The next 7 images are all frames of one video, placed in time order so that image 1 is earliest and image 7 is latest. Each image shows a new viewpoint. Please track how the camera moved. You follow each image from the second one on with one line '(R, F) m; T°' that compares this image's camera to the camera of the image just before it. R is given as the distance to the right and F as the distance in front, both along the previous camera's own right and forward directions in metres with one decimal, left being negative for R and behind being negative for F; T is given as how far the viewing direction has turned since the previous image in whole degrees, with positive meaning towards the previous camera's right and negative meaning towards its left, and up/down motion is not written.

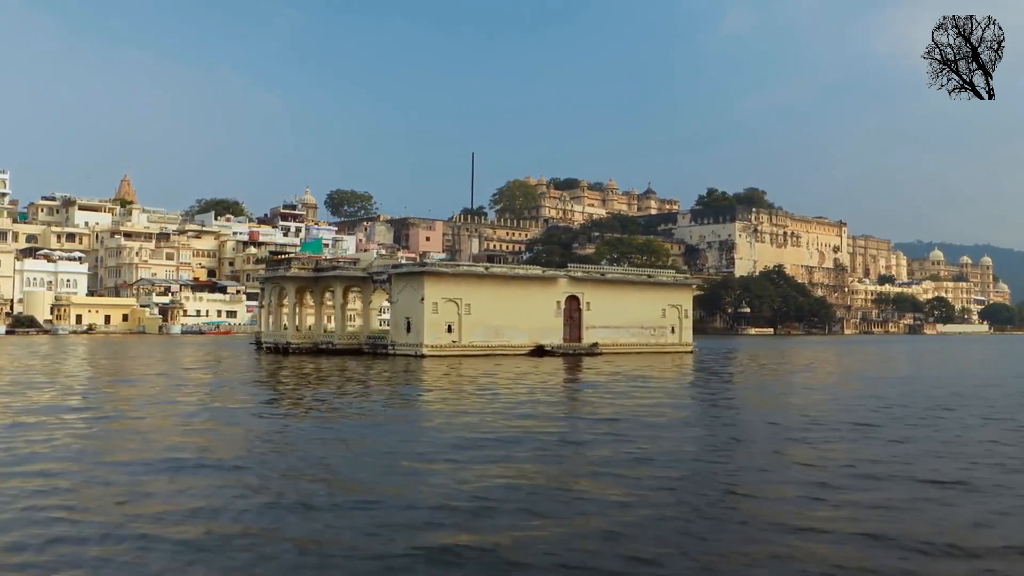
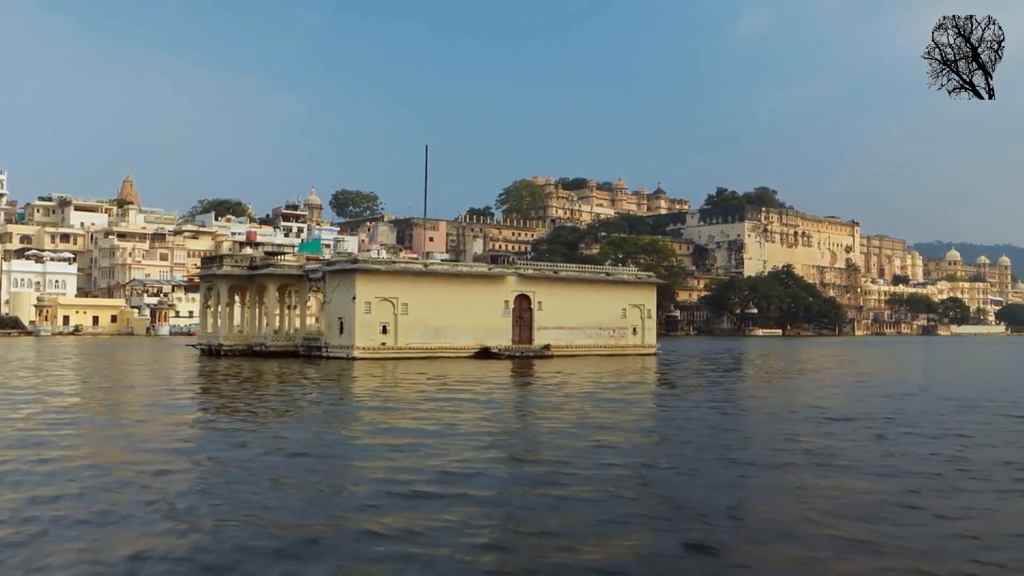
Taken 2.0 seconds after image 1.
(+1.7, +1.4) m; -1°
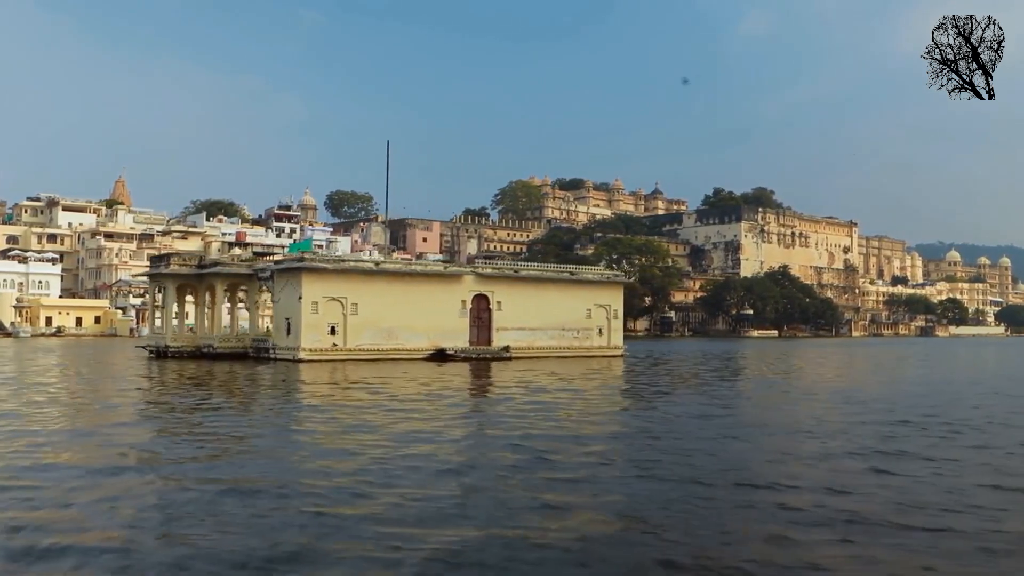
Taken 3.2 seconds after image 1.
(+1.0, +0.7) m; 0°
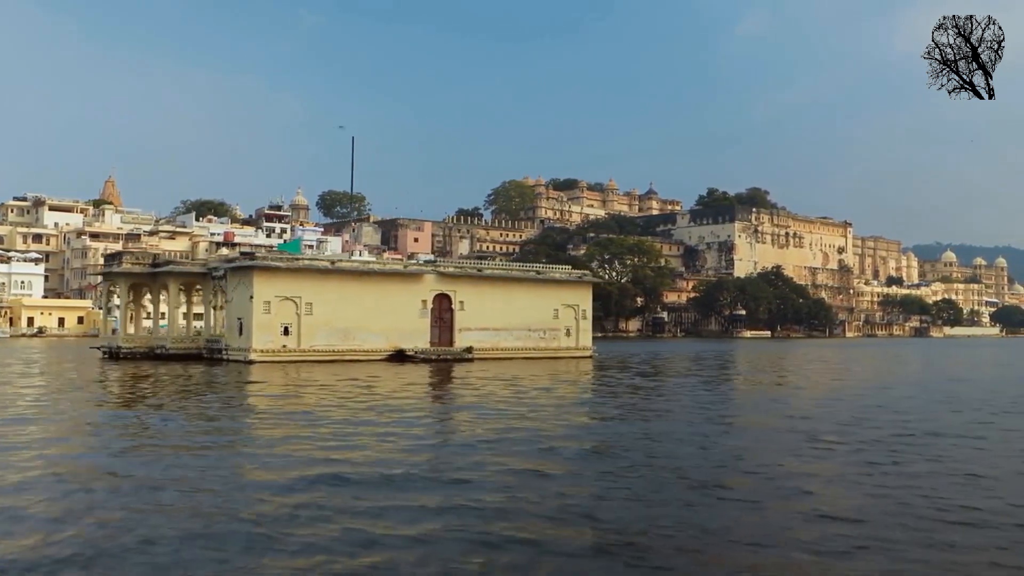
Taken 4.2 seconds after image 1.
(+0.8, +0.5) m; 0°
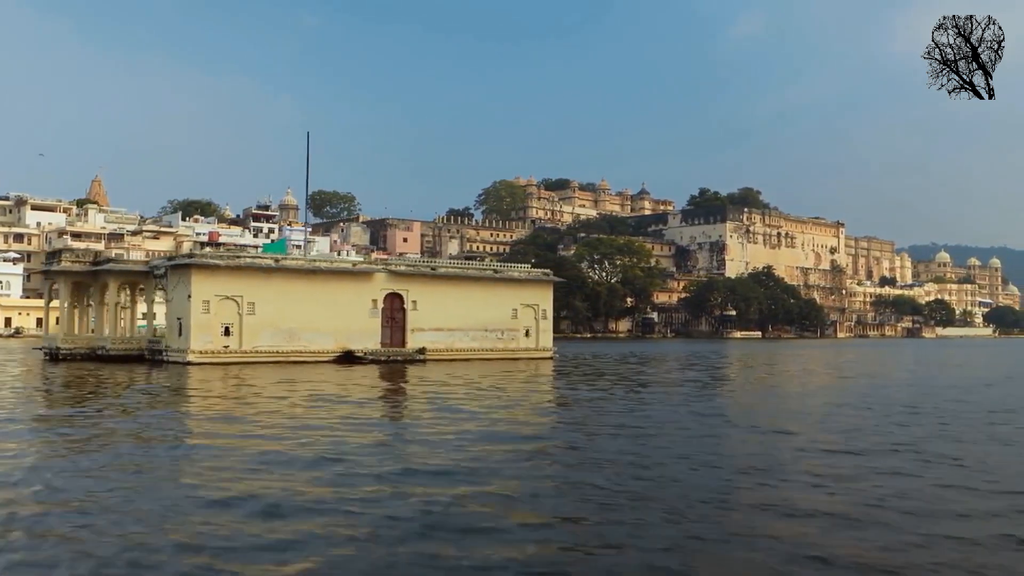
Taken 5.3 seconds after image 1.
(+0.9, +0.7) m; 0°
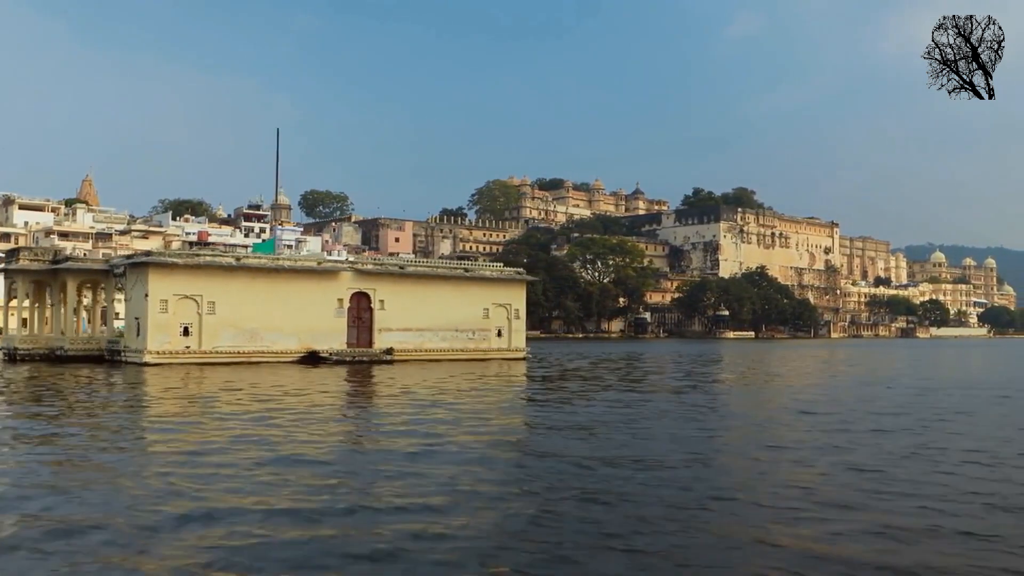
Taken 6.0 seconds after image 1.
(+0.6, +0.4) m; 0°
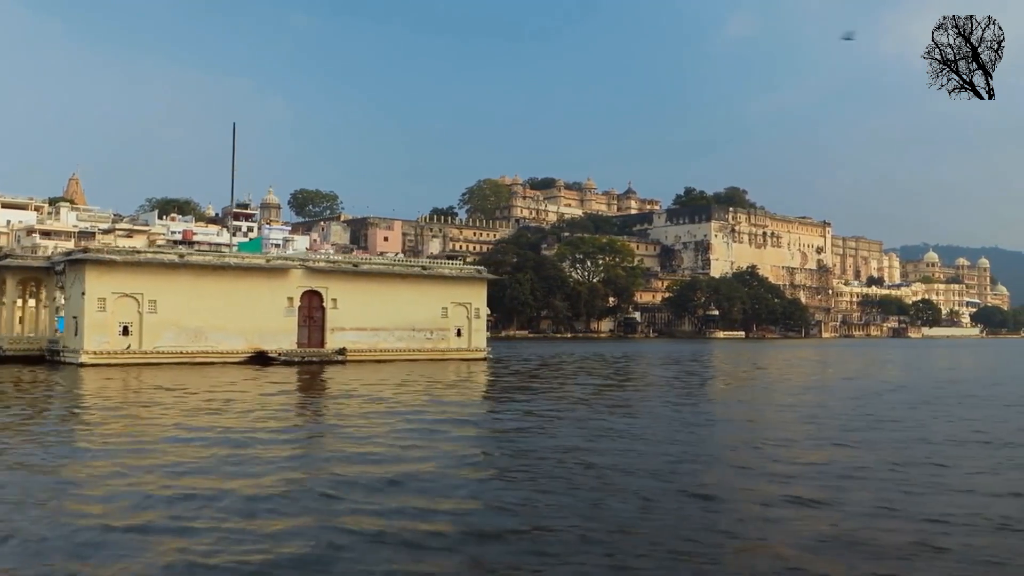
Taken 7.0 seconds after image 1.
(+0.8, +0.6) m; 0°
